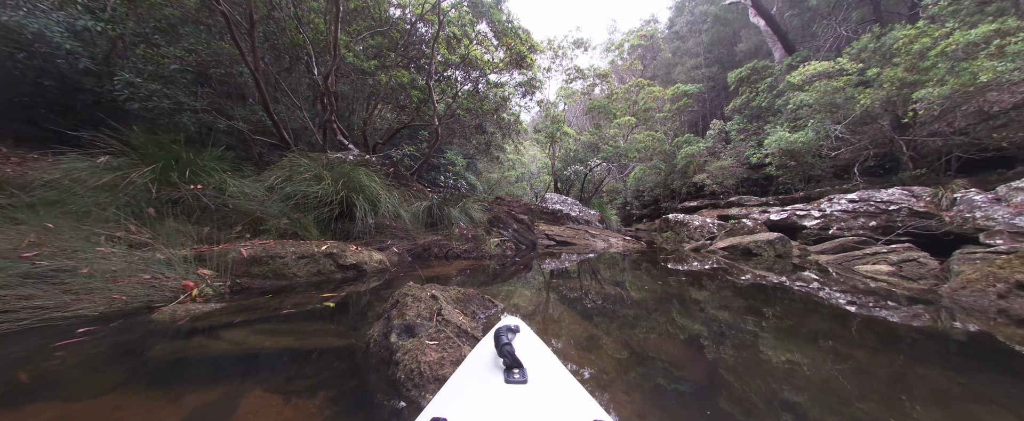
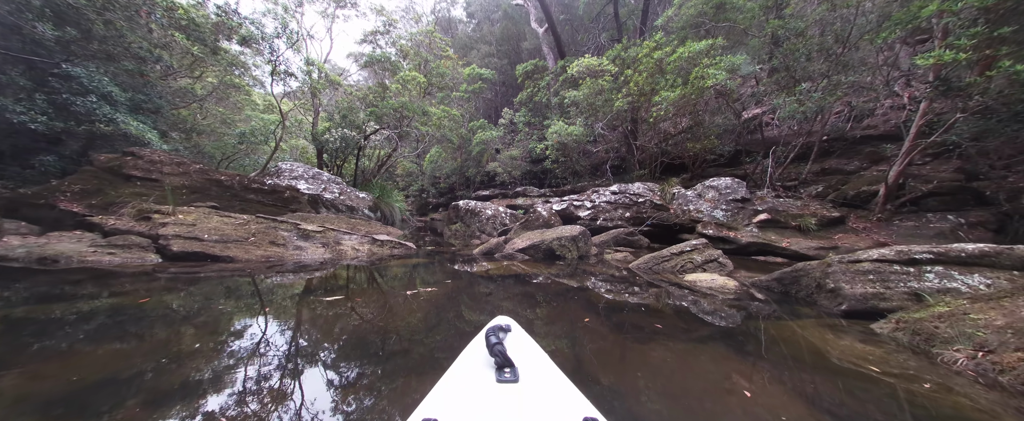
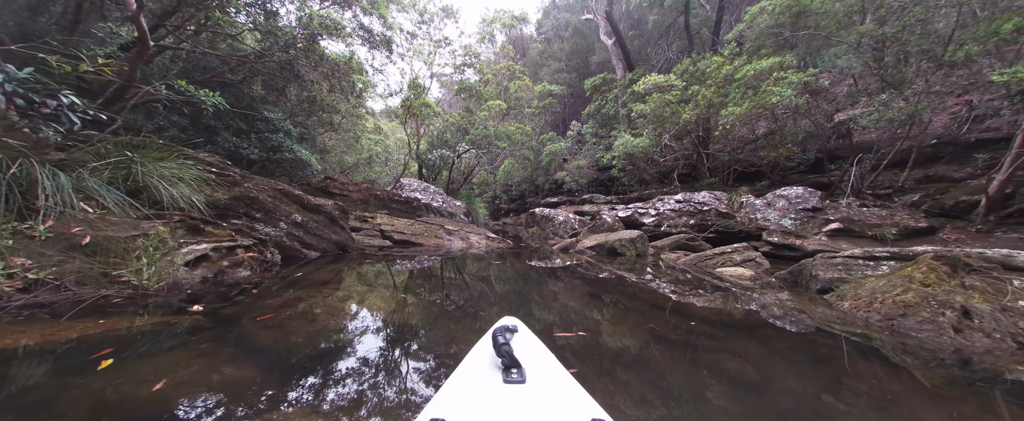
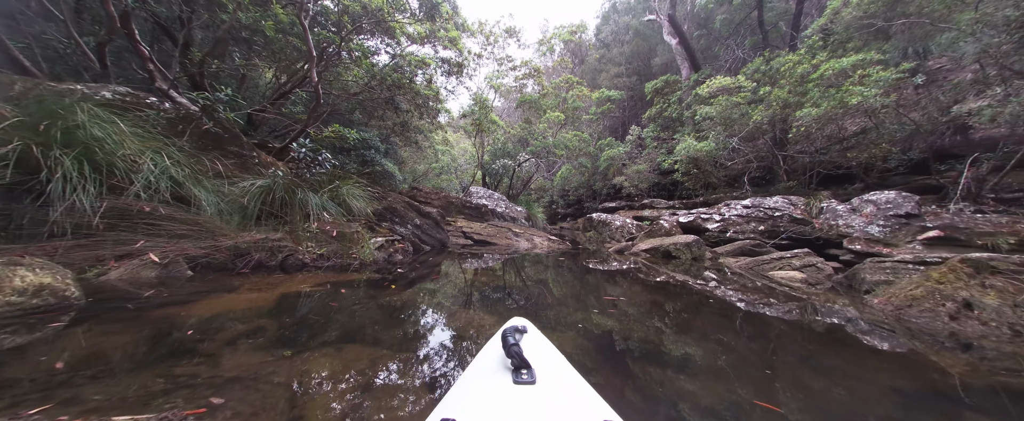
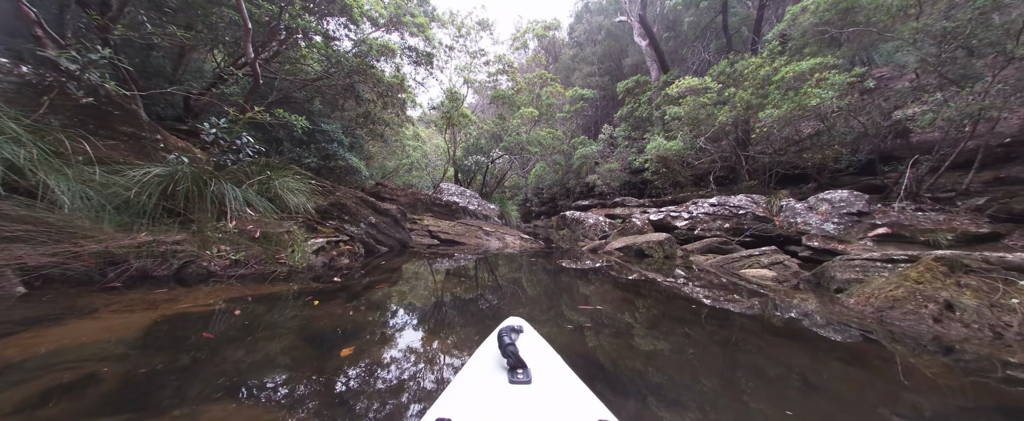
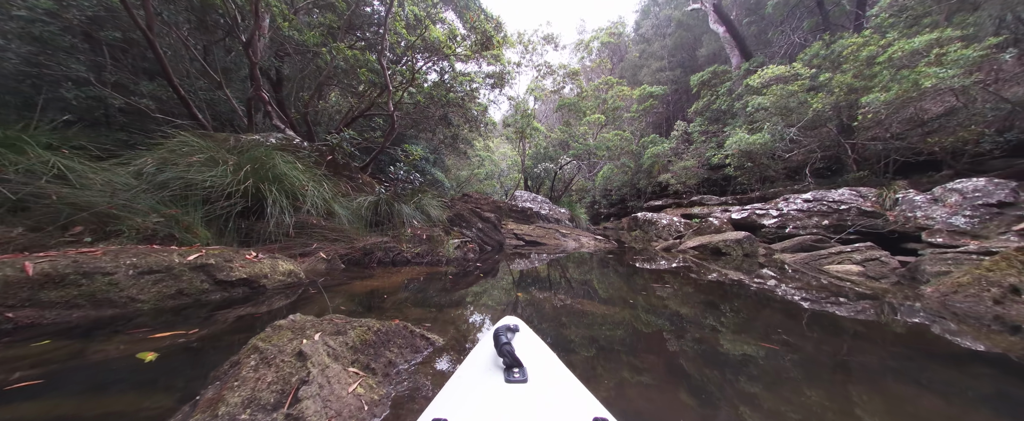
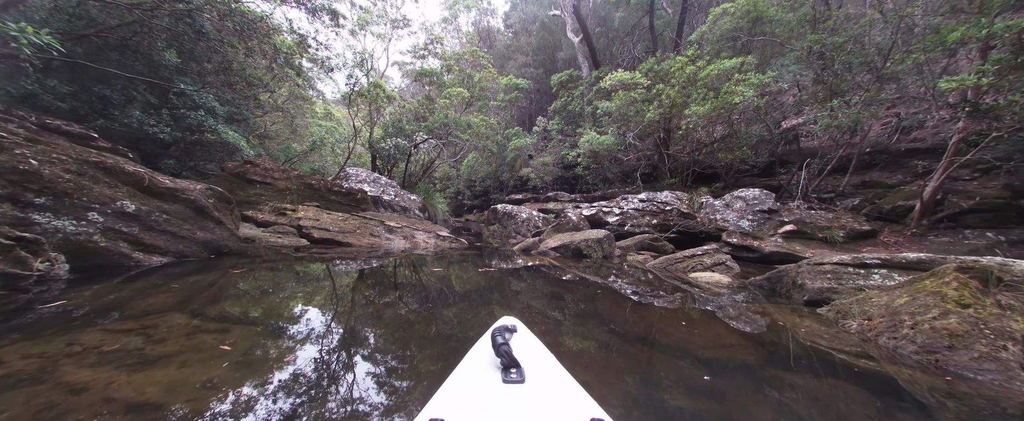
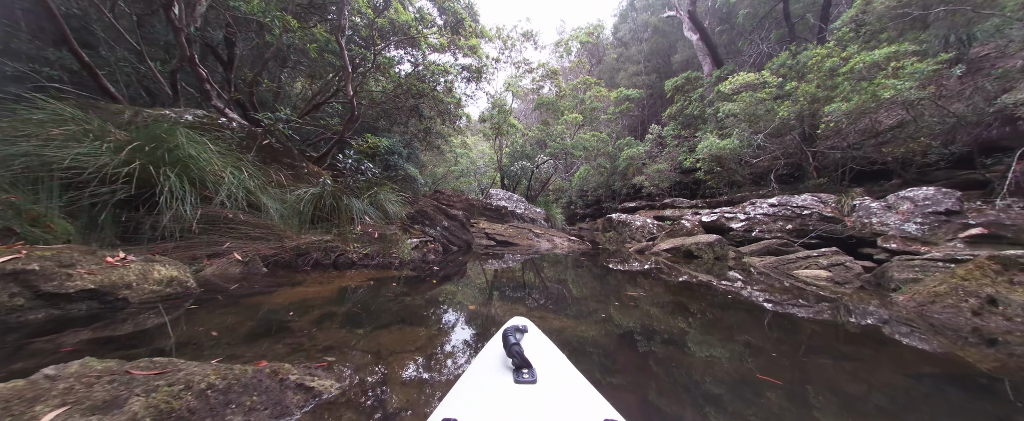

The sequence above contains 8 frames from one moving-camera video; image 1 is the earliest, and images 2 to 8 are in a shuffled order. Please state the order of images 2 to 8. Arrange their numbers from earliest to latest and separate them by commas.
6, 8, 4, 5, 3, 7, 2
